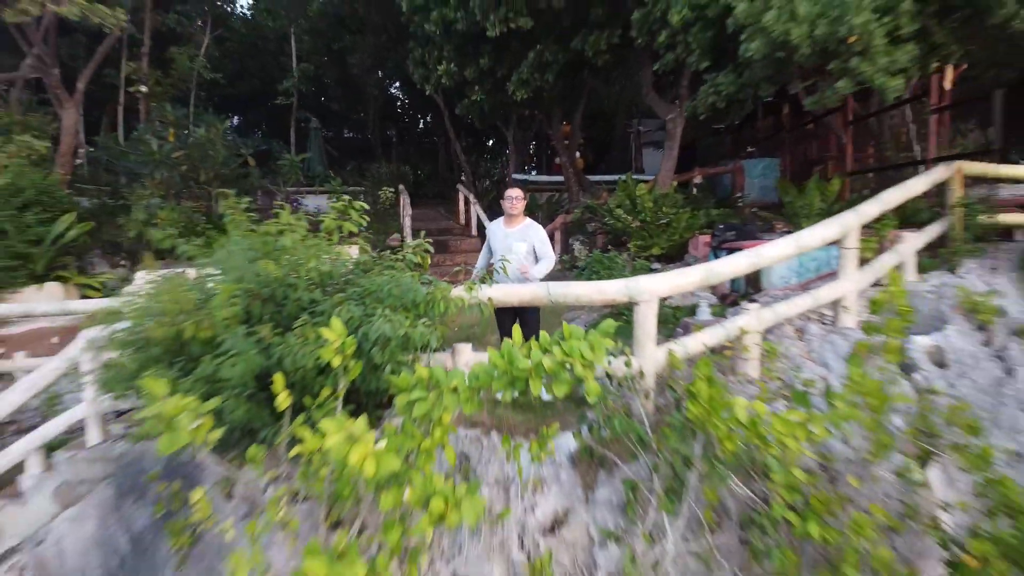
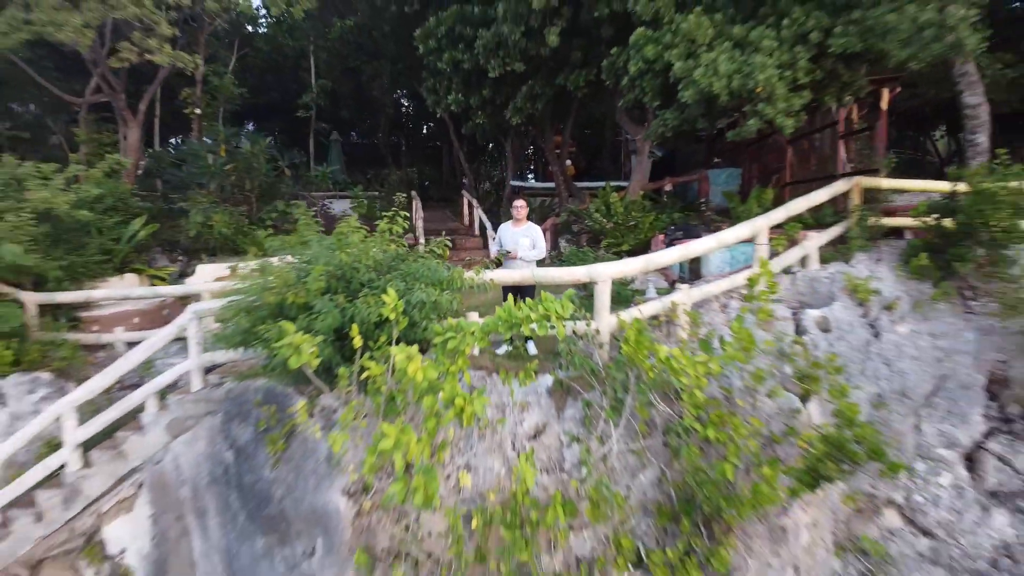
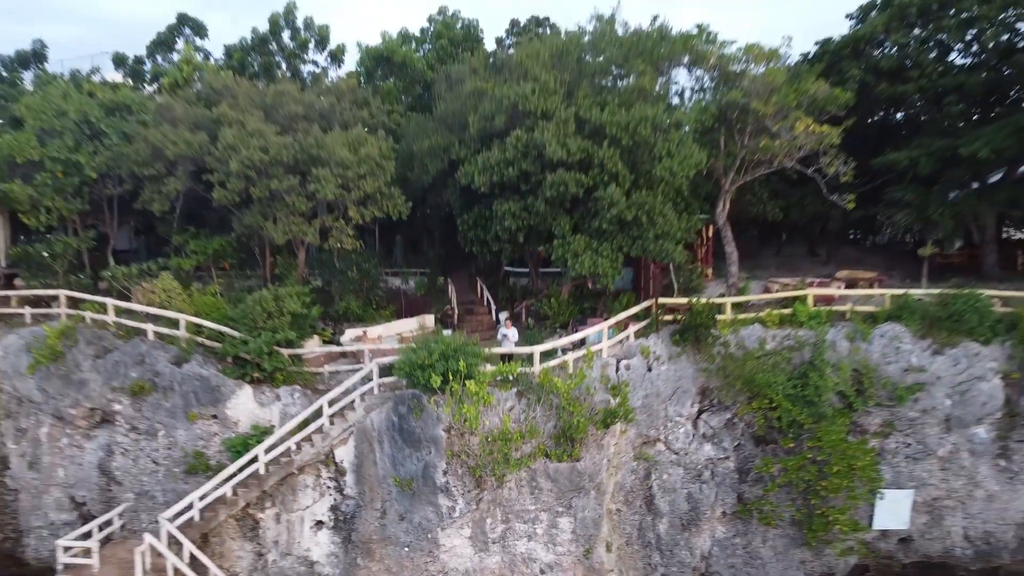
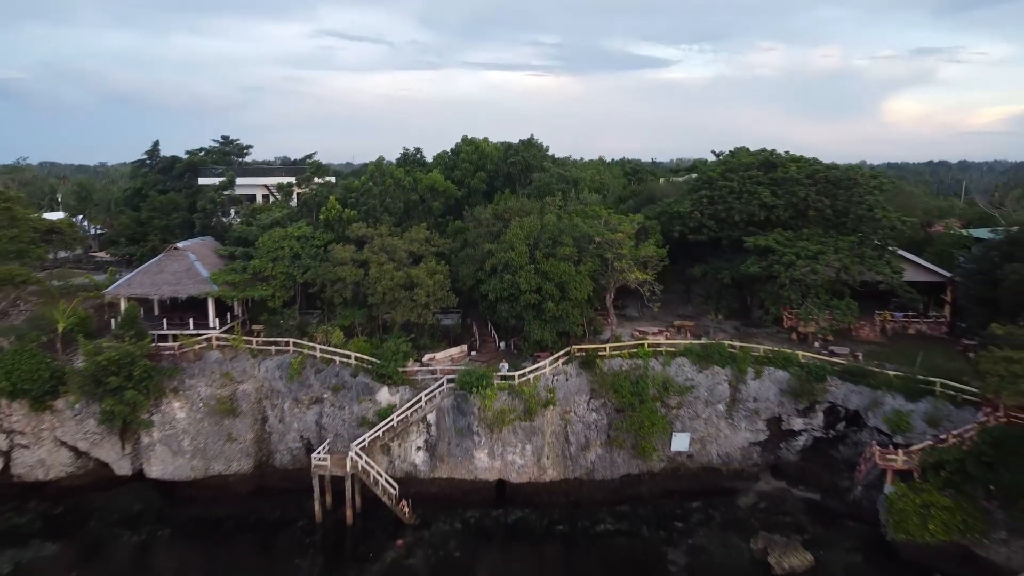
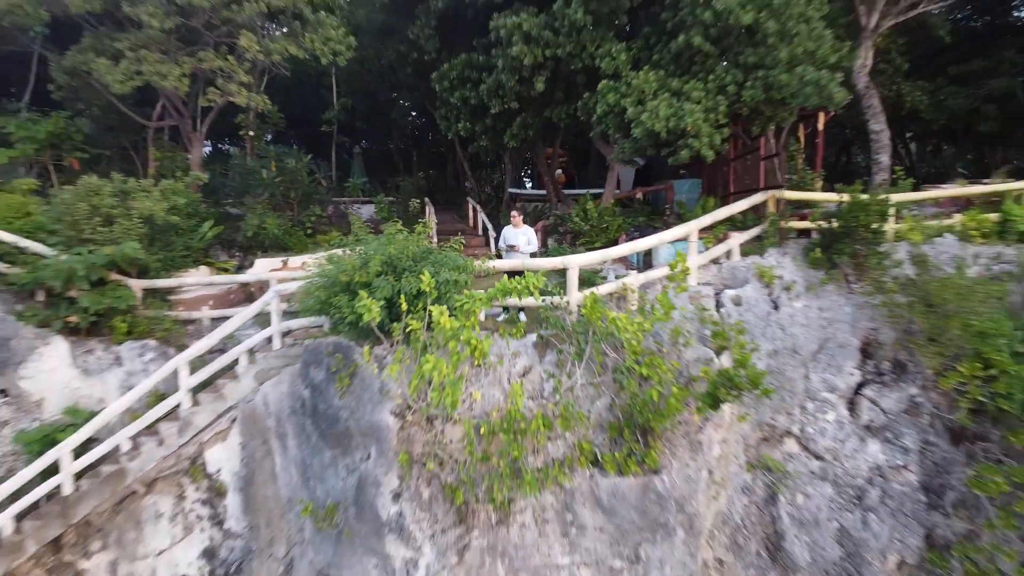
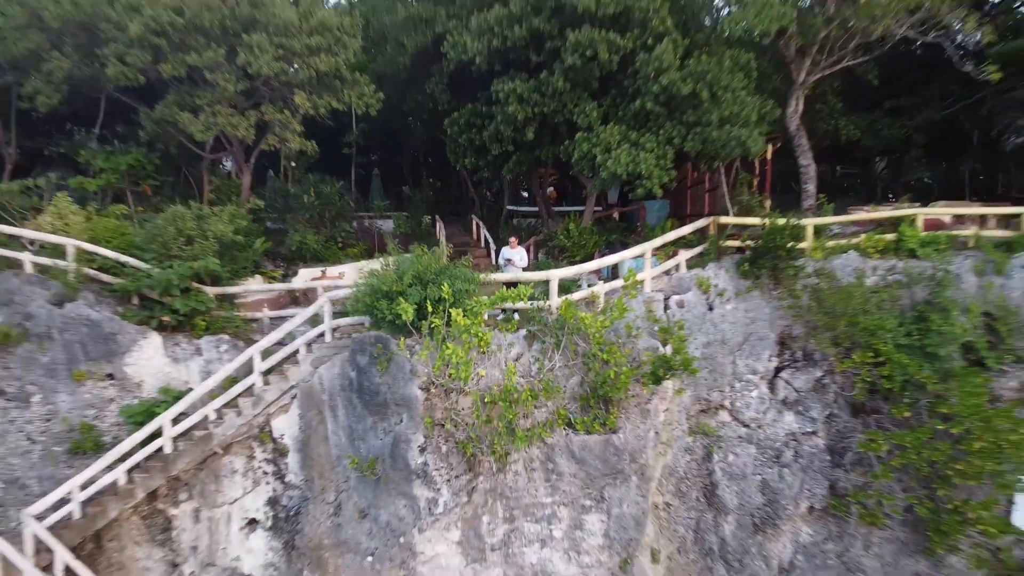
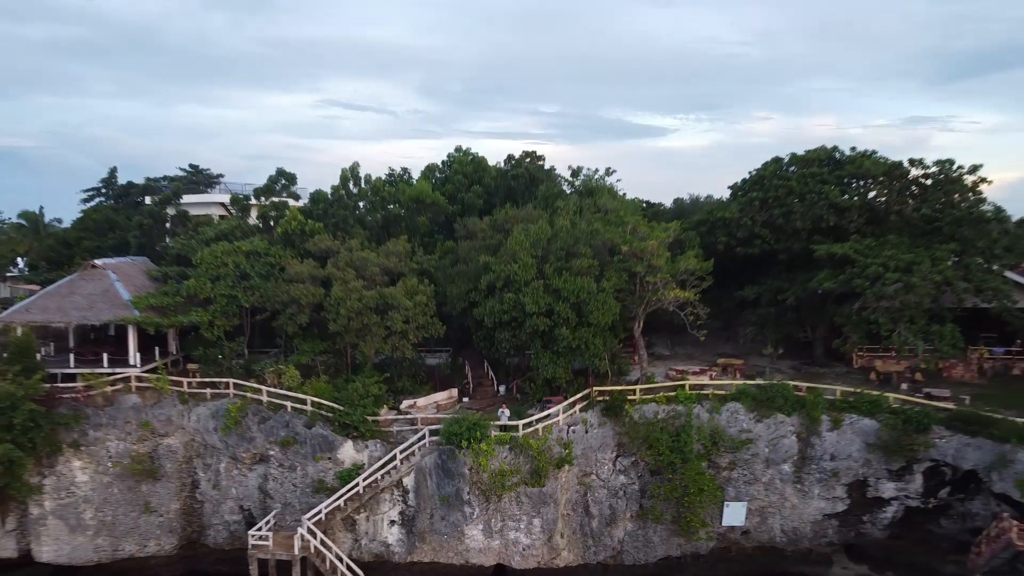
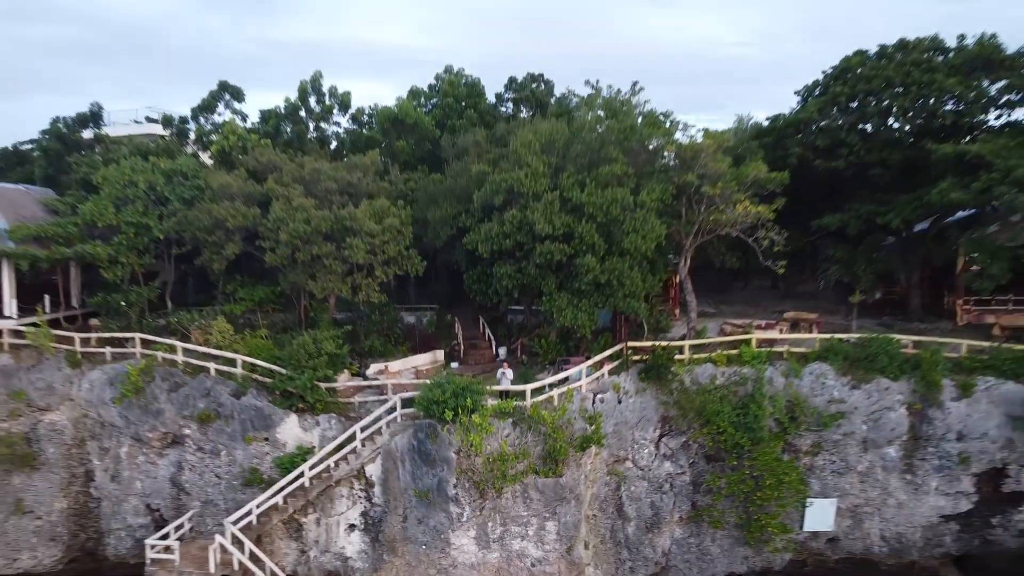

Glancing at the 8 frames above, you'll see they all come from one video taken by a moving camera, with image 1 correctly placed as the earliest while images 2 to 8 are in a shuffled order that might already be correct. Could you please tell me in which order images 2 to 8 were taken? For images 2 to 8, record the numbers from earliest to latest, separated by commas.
2, 5, 6, 3, 8, 7, 4
